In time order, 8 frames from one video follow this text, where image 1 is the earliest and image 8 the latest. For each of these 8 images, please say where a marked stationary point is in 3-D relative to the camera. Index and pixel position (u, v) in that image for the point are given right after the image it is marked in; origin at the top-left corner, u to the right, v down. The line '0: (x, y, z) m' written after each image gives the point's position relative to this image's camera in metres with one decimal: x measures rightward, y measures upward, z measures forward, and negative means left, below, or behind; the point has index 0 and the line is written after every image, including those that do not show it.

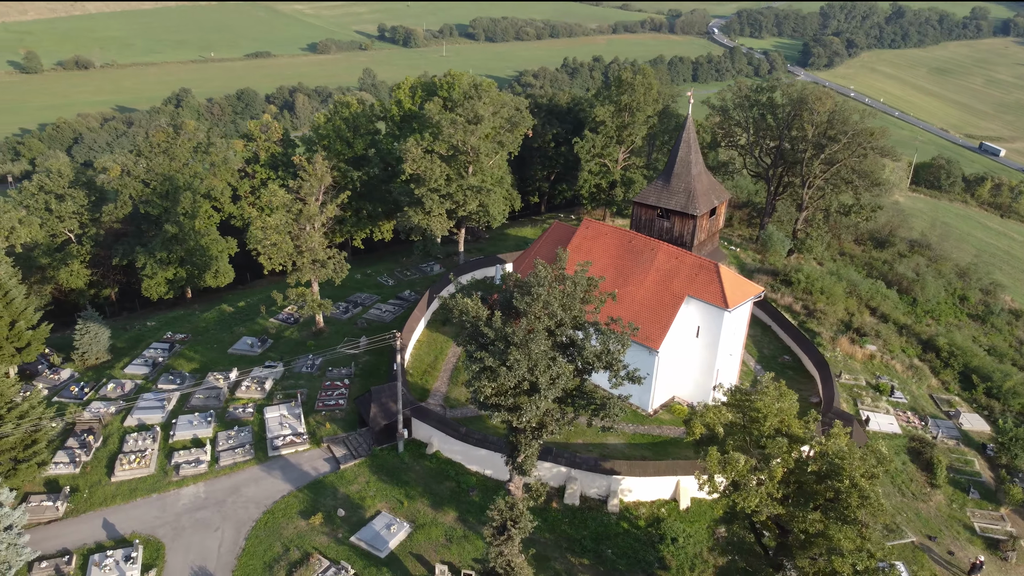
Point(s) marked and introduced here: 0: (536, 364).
0: (+0.4, -1.4, +15.4) m
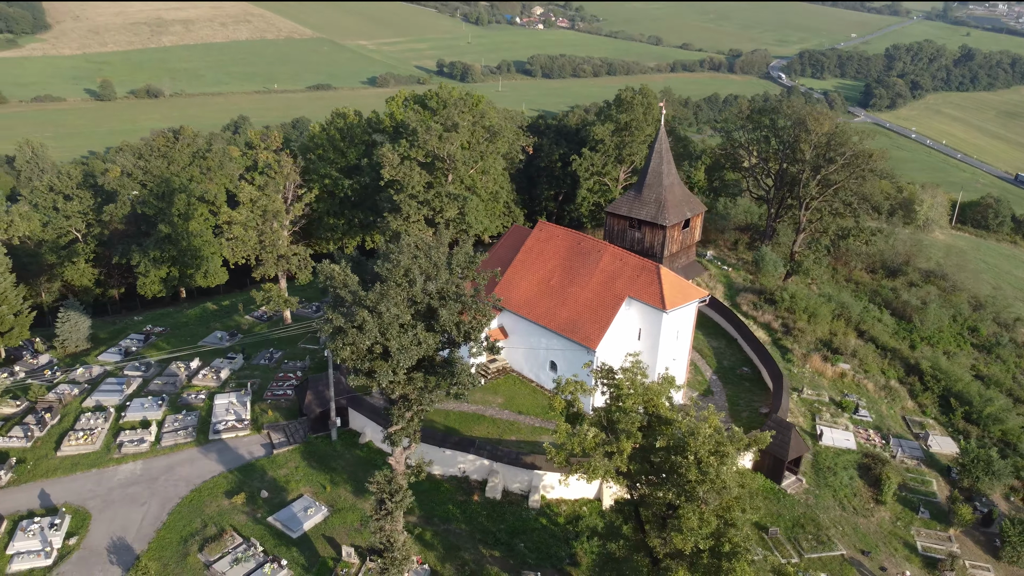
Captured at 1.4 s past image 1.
0: (-2.5, -0.7, +15.7) m
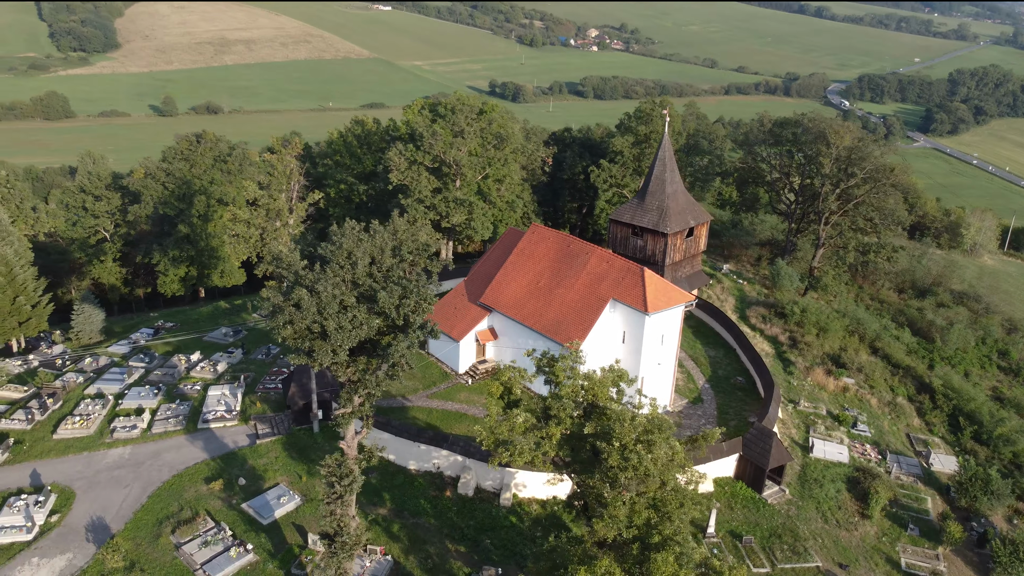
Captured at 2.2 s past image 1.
0: (-3.7, -0.3, +16.0) m
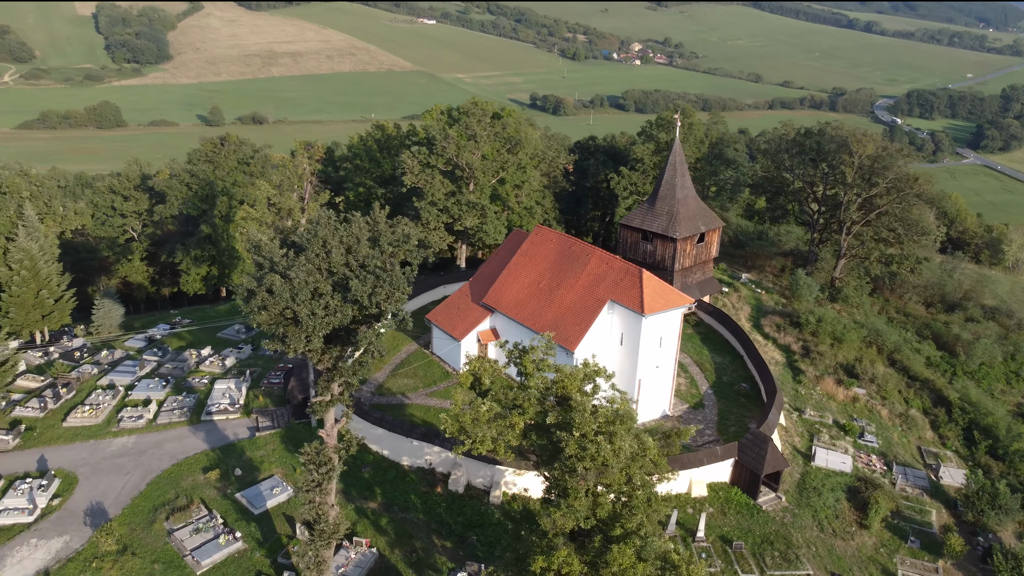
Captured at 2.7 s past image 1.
0: (-4.3, -0.1, +16.2) m
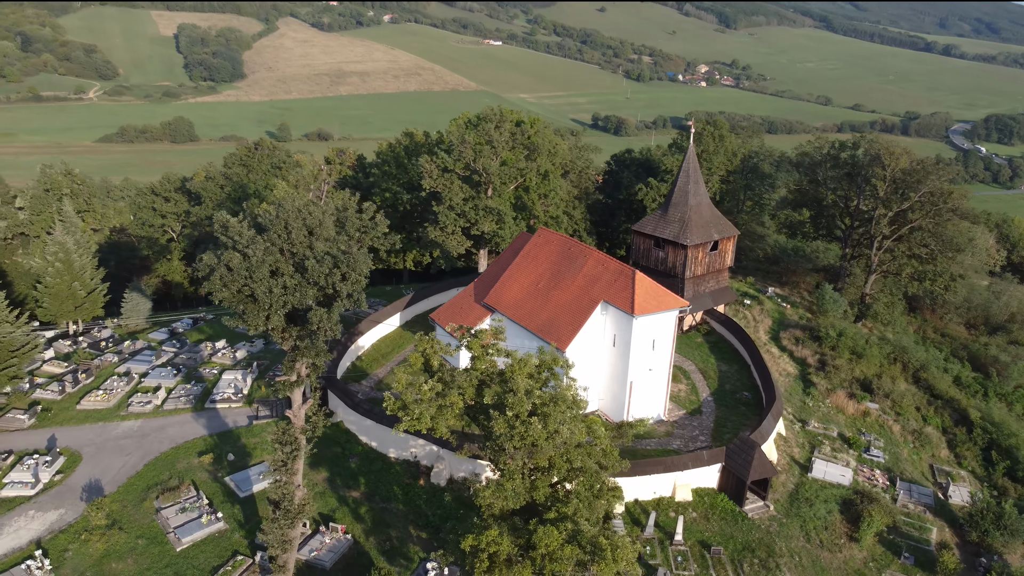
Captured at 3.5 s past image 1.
0: (-5.3, +0.4, +16.8) m
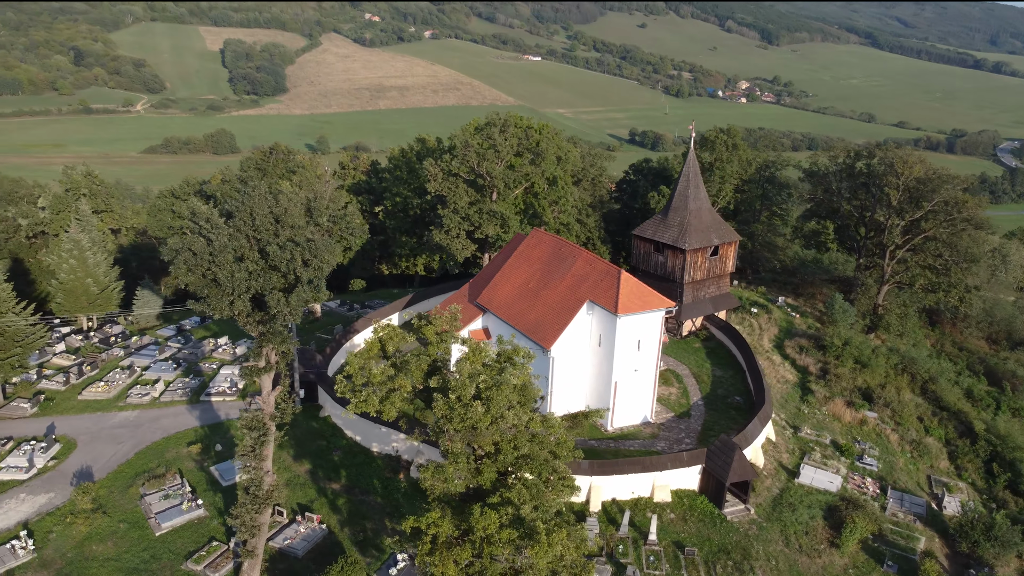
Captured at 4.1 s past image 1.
0: (-6.2, +0.7, +17.2) m
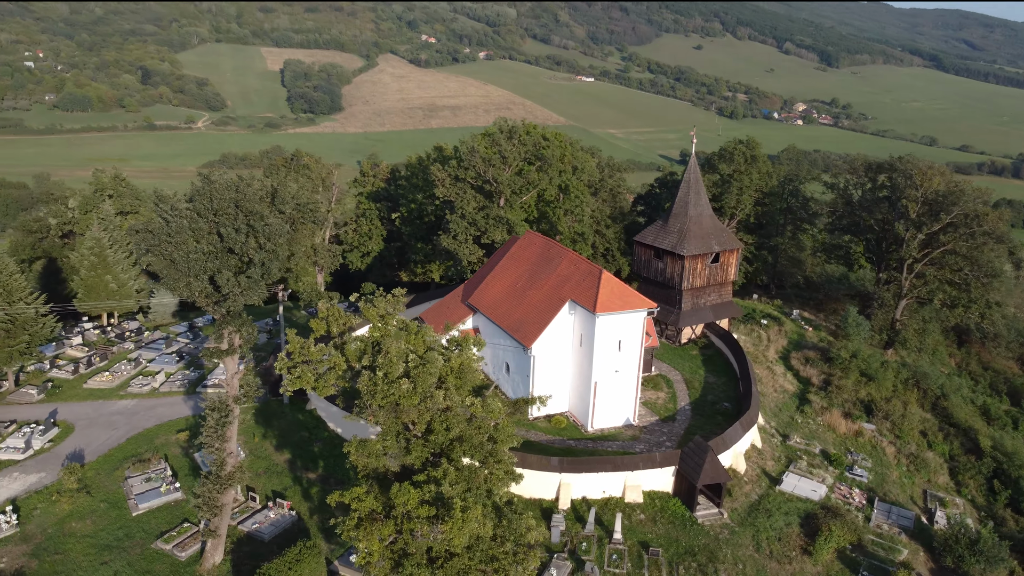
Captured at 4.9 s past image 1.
0: (-7.4, +1.1, +17.8) m
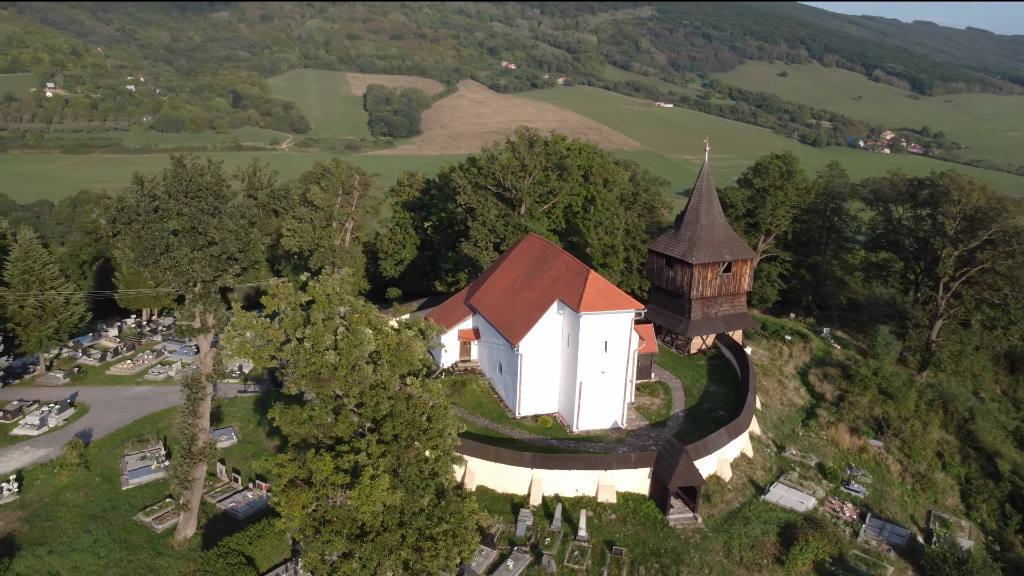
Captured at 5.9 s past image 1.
0: (-8.5, +1.7, +18.9) m
